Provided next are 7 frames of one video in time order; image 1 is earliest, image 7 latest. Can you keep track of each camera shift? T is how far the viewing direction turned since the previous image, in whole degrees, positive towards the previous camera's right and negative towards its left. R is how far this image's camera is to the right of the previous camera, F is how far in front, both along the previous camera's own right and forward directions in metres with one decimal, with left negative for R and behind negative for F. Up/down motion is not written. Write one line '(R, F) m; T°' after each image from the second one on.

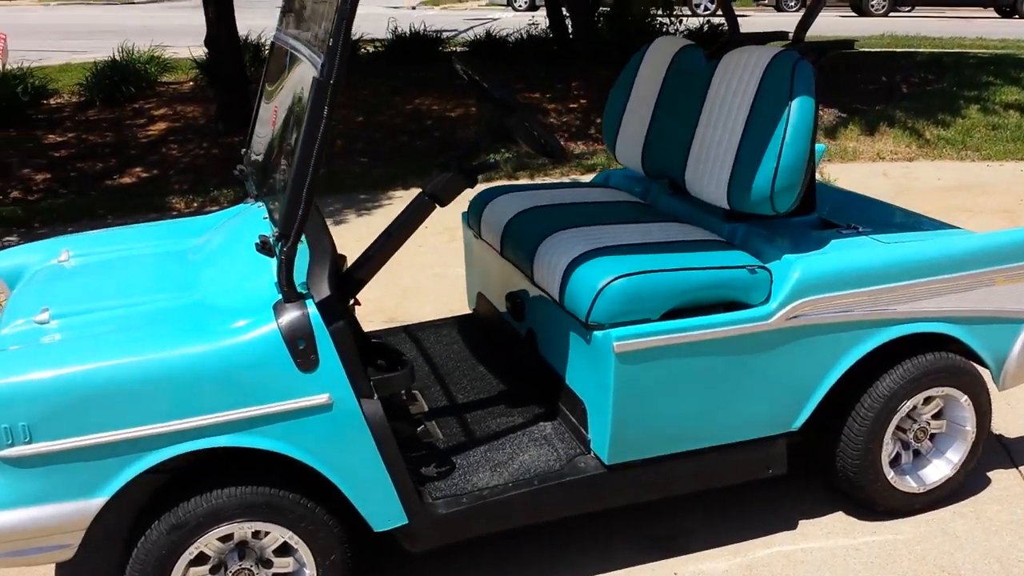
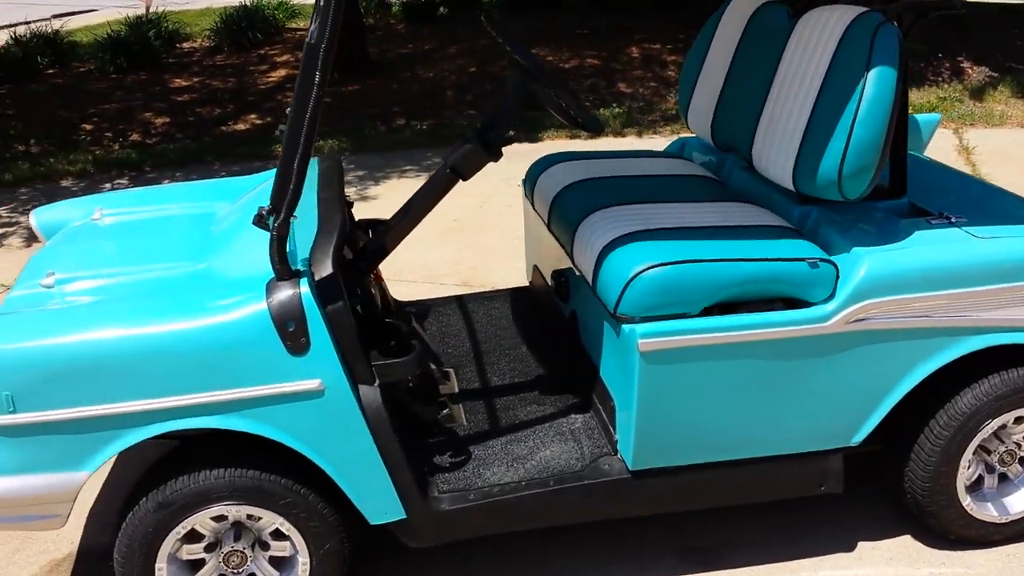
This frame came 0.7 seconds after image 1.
(+0.3, +0.2) m; -8°
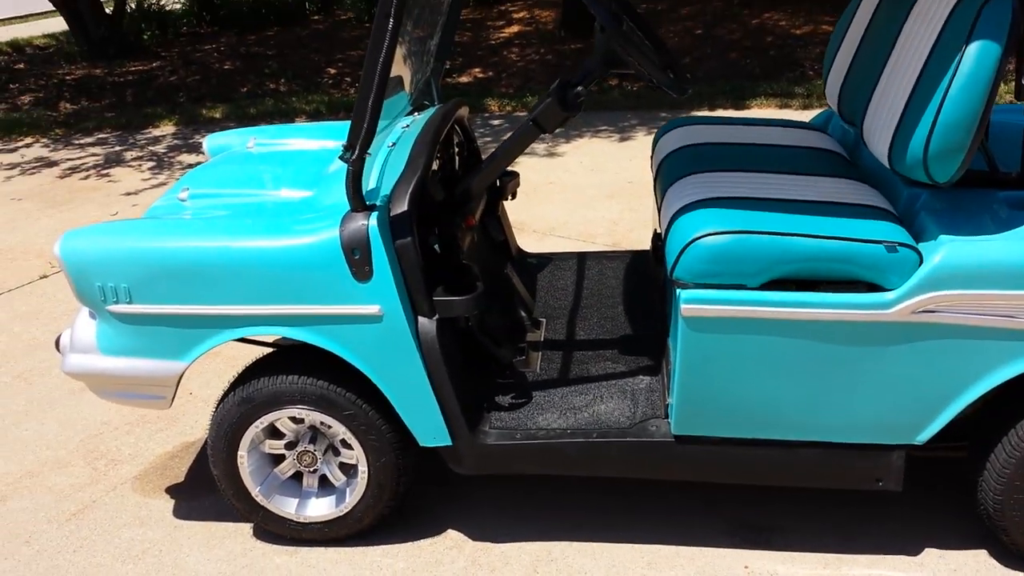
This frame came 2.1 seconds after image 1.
(+0.5, 0.0) m; -15°
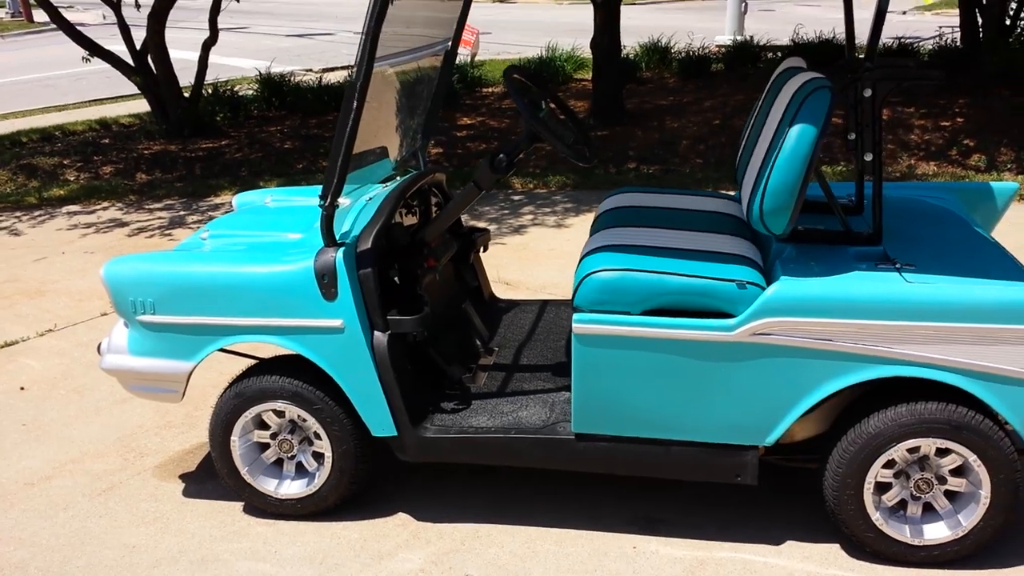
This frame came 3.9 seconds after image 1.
(+0.4, -0.6) m; -4°
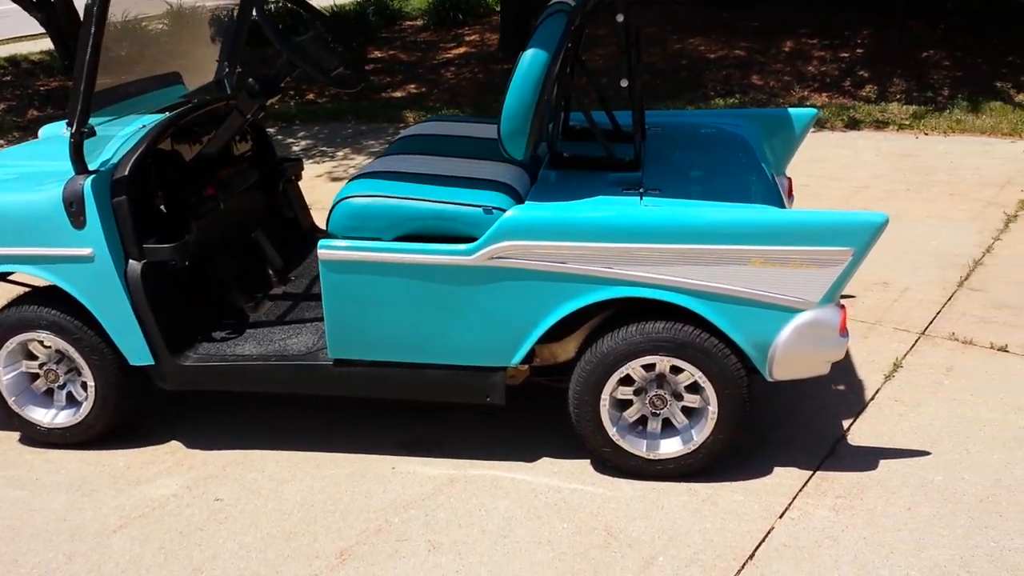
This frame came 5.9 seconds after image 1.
(+0.7, 0.0) m; +2°
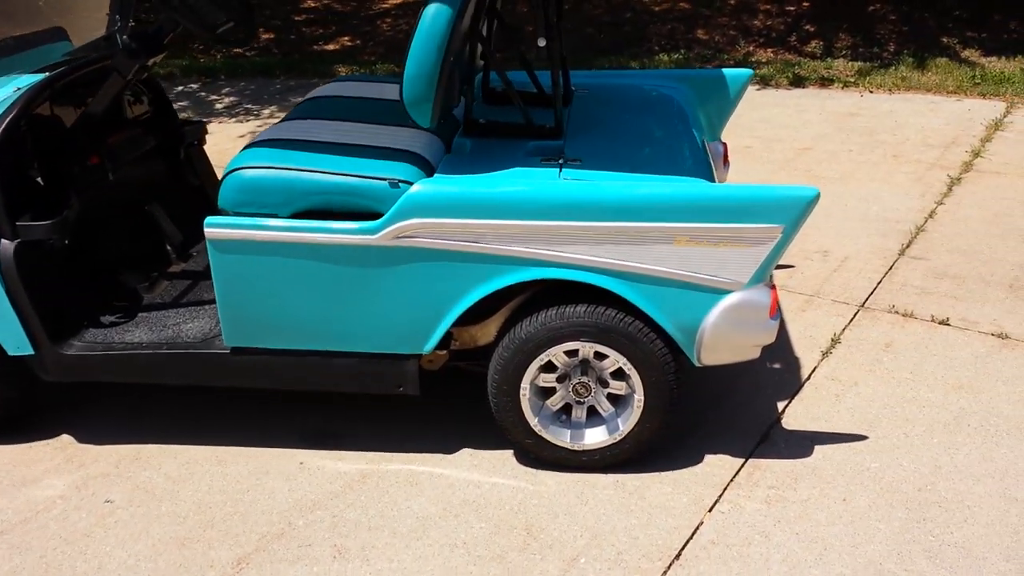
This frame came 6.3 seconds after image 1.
(+0.1, +0.2) m; +3°
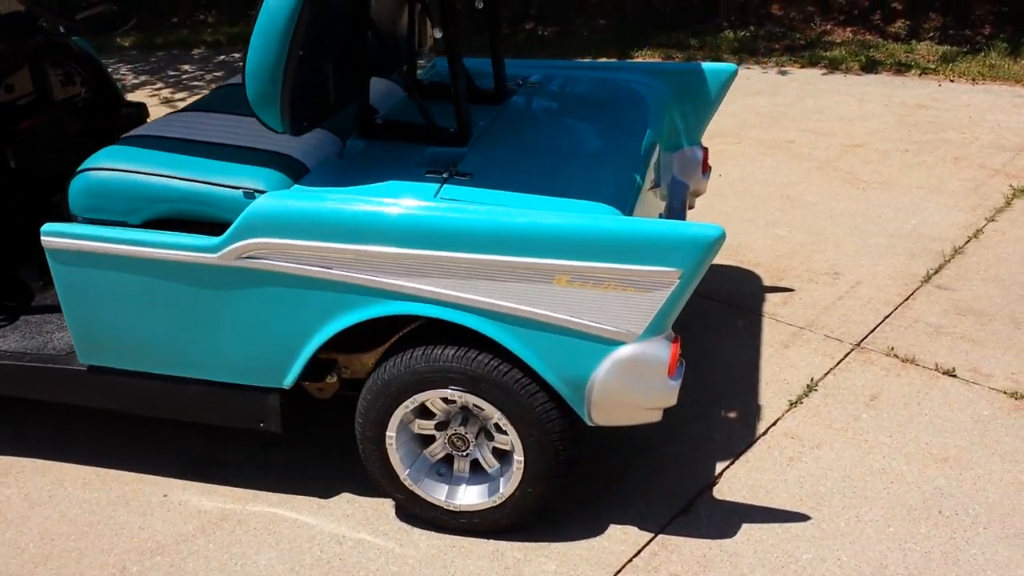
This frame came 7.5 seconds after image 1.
(+0.6, +0.4) m; -7°
